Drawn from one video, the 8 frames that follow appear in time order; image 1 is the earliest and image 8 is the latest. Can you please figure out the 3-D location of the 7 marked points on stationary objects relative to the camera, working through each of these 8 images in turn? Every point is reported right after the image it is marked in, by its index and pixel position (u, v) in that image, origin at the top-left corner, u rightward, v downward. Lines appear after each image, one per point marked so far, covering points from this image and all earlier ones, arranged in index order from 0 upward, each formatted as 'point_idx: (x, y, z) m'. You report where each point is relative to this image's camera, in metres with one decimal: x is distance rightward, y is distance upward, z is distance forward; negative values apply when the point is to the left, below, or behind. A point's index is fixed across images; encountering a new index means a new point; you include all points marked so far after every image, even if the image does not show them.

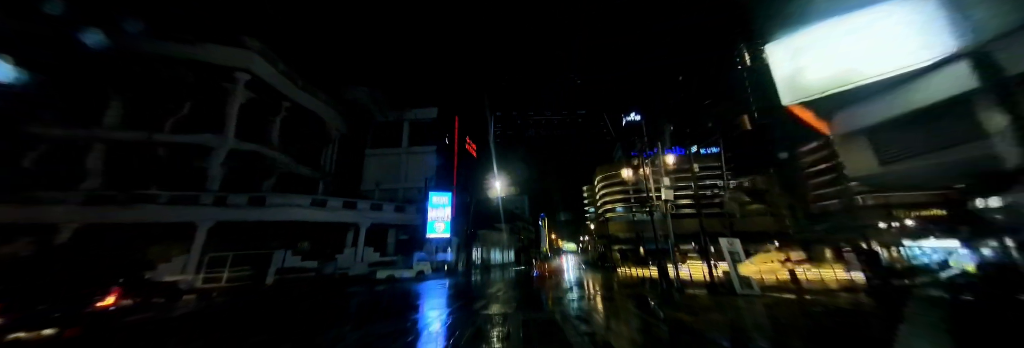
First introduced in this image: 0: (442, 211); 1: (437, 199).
0: (-4.7, -2.5, +18.2) m
1: (-4.9, -1.7, +18.2) m
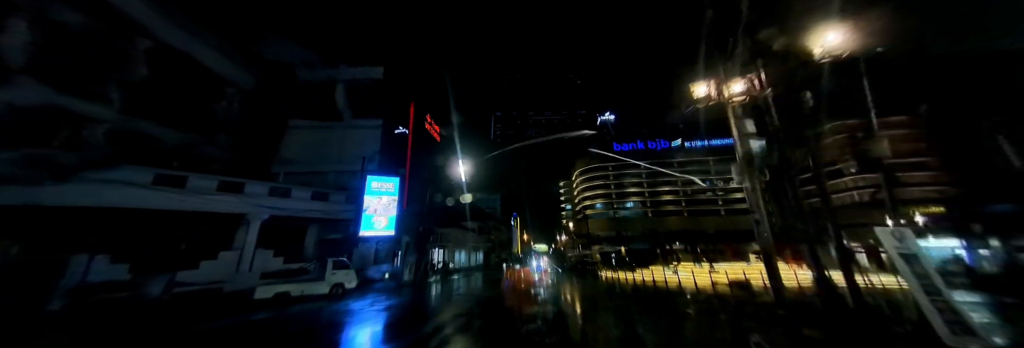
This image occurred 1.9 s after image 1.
0: (-6.4, -1.3, +13.6) m
1: (-6.6, -0.6, +13.6) m
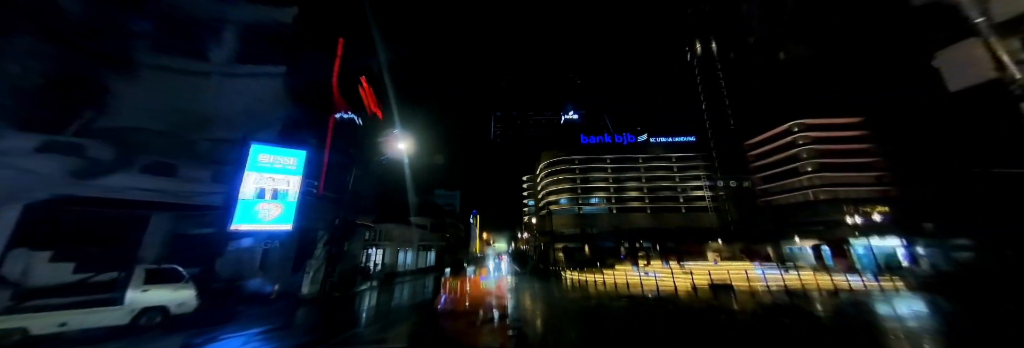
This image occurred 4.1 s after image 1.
0: (-8.2, -0.3, +9.7) m
1: (-8.4, +0.5, +9.6) m
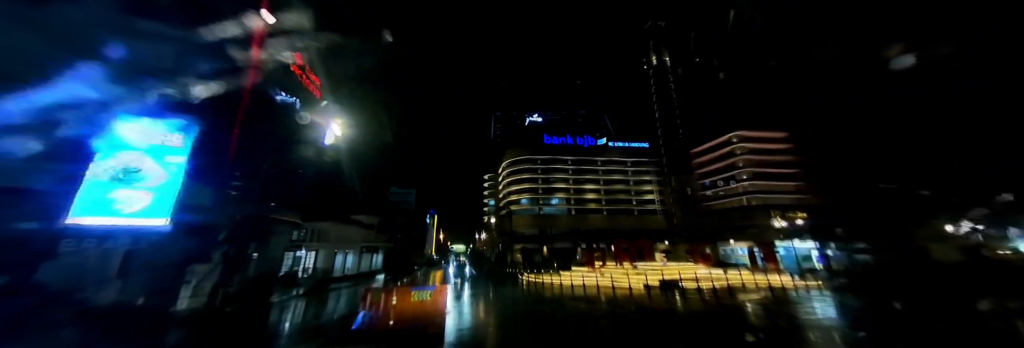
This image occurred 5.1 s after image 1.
0: (-9.5, +0.3, +7.4) m
1: (-9.7, +1.1, +7.4) m
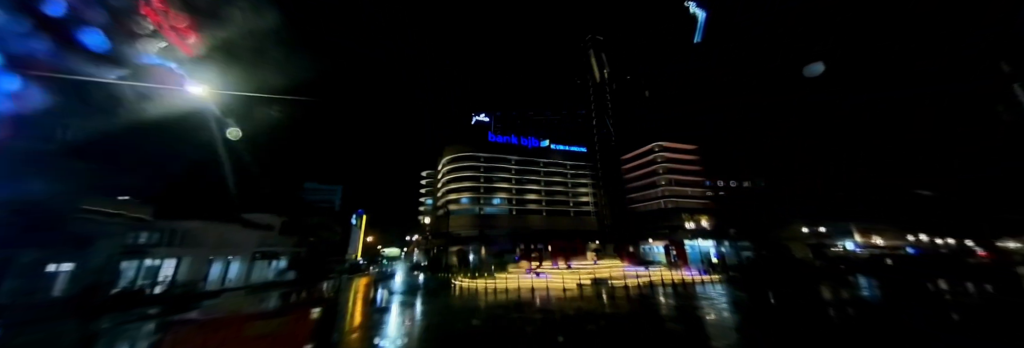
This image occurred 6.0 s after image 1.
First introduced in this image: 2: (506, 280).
0: (-11.0, +0.9, +4.3) m
1: (-11.1, +1.7, +4.2) m
2: (-0.4, -6.9, +17.7) m
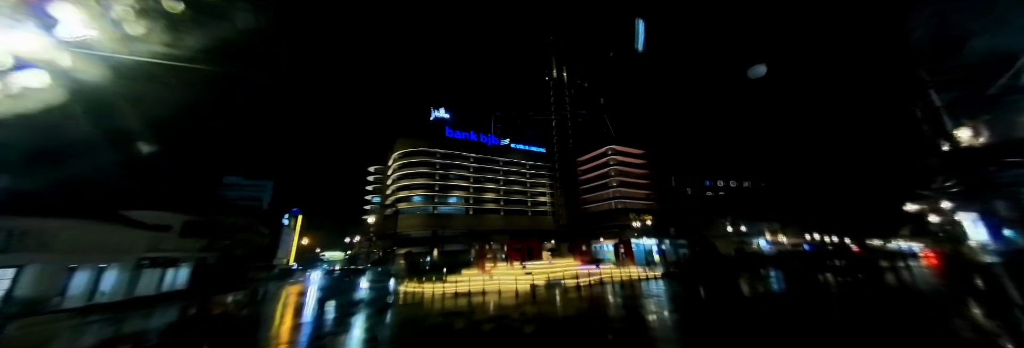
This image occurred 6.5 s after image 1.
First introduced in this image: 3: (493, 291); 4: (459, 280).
0: (-11.7, +1.2, +2.1) m
1: (-11.8, +2.0, +1.9) m
2: (-3.3, -6.7, +16.9) m
3: (-1.1, -6.6, +15.5) m
4: (-3.4, -6.9, +17.9) m
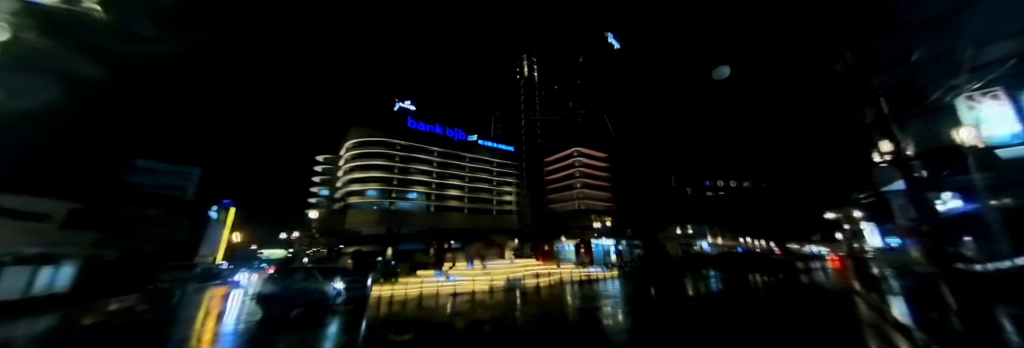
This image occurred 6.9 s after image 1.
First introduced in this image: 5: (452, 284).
0: (-11.9, +1.8, 0.0) m
1: (-12.0, +2.6, -0.2) m
2: (-5.8, -6.4, +15.7) m
3: (-3.4, -6.3, +14.6) m
4: (-5.9, -6.5, +16.7) m
5: (-3.4, -6.4, +15.8) m
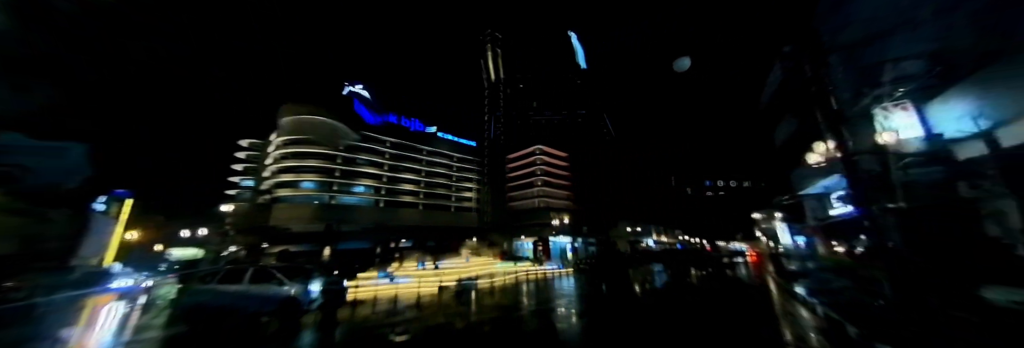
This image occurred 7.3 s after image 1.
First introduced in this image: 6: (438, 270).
0: (-12.0, +2.3, -2.5) m
1: (-11.9, +3.1, -2.7) m
2: (-8.3, -5.9, +13.9) m
3: (-5.8, -5.9, +13.2) m
4: (-8.6, -6.0, +14.9) m
5: (-5.9, -6.0, +14.4) m
6: (-5.0, -6.7, +19.1) m
